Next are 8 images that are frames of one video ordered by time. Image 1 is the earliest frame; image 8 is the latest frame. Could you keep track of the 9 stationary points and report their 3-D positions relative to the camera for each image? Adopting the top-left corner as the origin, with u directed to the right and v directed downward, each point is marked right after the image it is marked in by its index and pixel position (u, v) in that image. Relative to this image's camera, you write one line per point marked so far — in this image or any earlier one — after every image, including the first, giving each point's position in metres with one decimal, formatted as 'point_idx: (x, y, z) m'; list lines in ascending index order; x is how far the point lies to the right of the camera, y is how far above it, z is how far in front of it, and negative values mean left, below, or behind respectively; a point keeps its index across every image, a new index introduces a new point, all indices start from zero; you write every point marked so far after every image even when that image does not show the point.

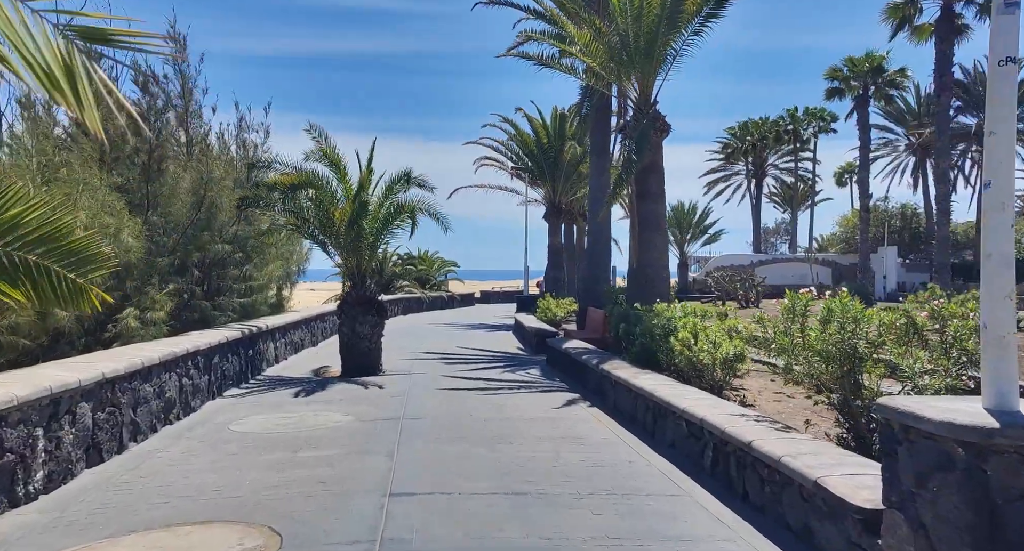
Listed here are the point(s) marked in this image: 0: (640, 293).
0: (+2.5, -0.4, +13.1) m
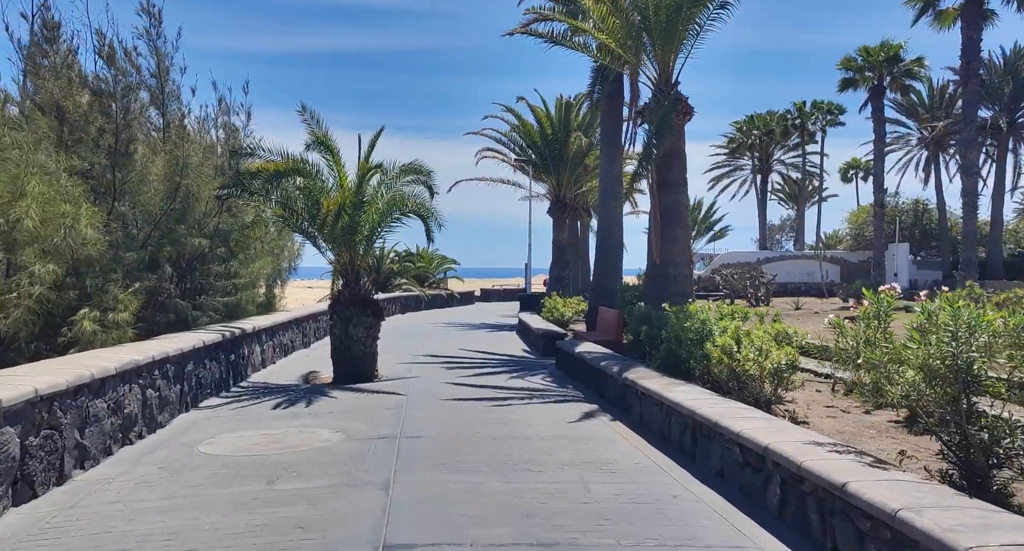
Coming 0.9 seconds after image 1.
0: (+2.7, -0.3, +12.0) m
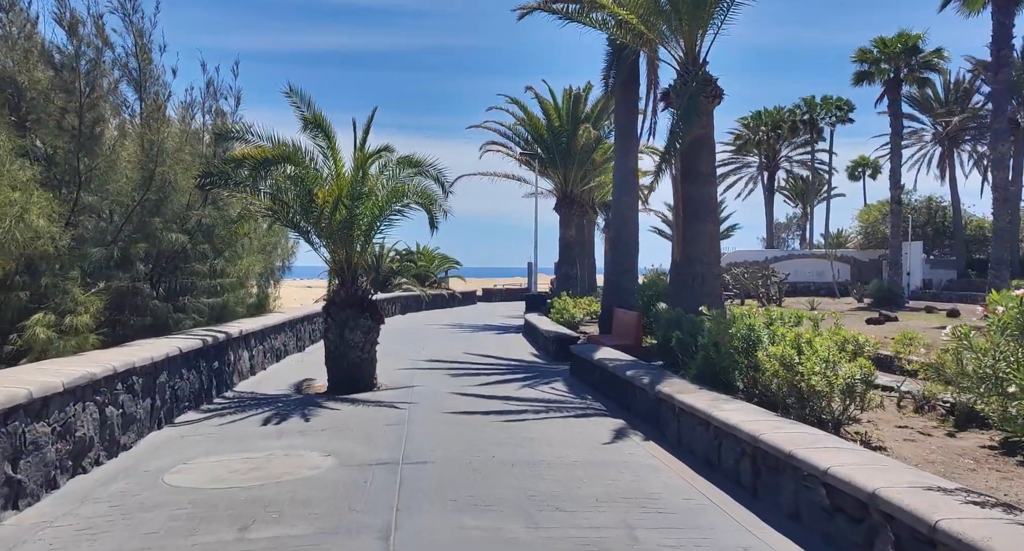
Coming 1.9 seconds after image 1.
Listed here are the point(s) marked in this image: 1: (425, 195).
0: (+2.9, -0.3, +11.0) m
1: (-1.4, +1.4, +11.0) m
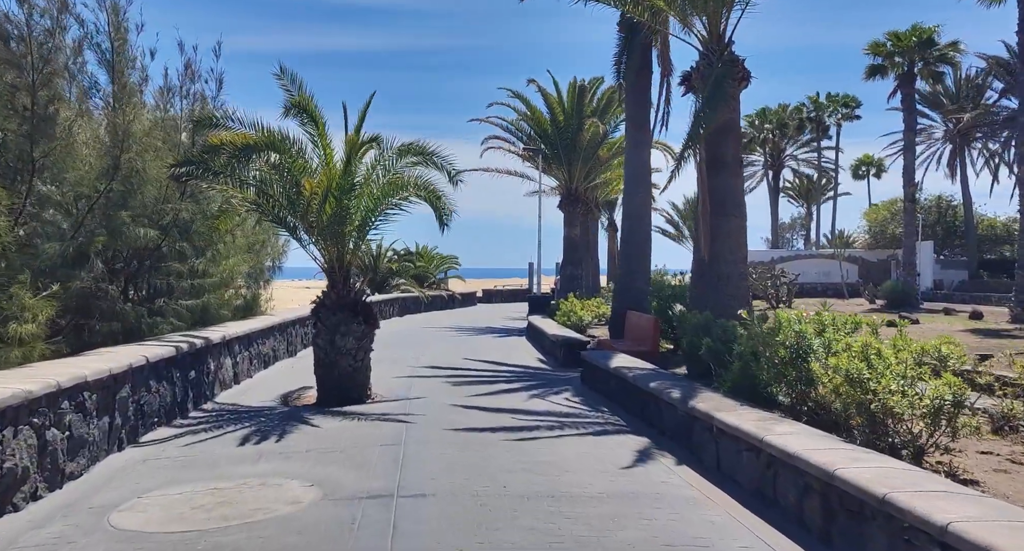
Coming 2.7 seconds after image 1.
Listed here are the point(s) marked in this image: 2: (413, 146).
0: (+3.0, -0.3, +10.0) m
1: (-1.3, +1.4, +10.1) m
2: (-1.5, +2.0, +10.1) m
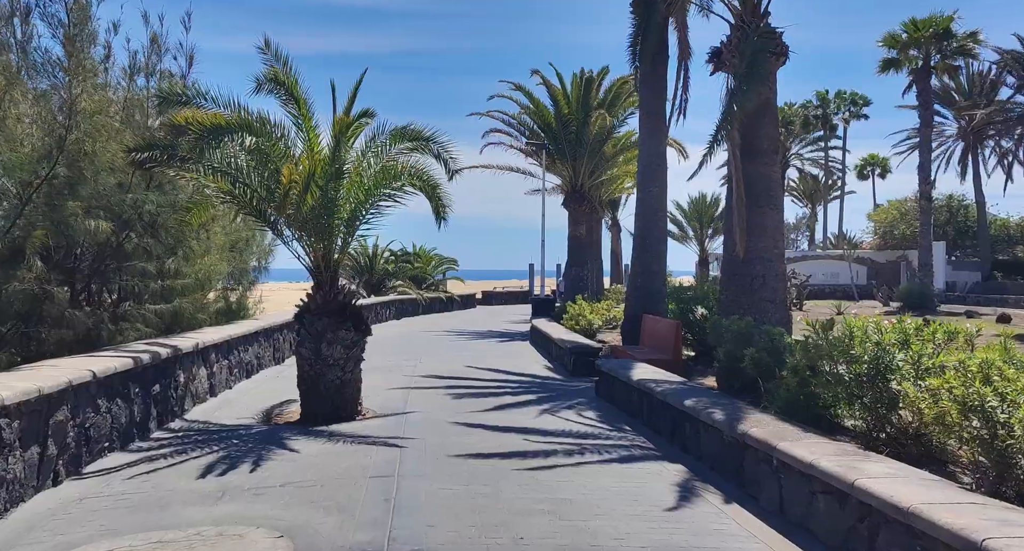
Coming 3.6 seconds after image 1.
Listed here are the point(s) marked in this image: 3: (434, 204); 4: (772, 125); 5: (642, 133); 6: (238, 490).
0: (+3.1, -0.3, +8.9) m
1: (-1.2, +1.4, +8.9) m
2: (-1.4, +2.0, +9.0) m
3: (-1.1, +1.0, +9.1) m
4: (+3.4, +2.0, +8.8) m
5: (+2.7, +3.0, +13.8) m
6: (-2.3, -1.8, +5.6) m
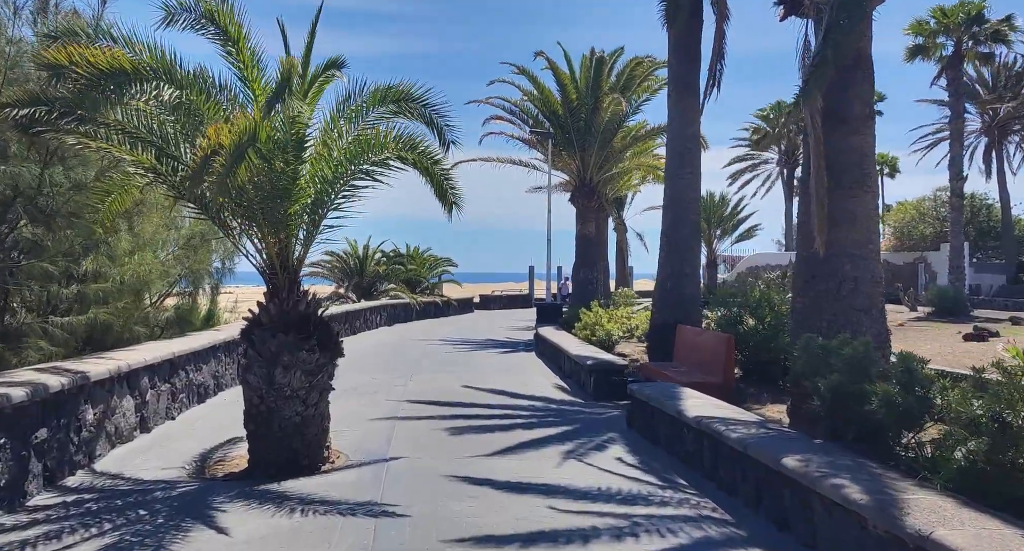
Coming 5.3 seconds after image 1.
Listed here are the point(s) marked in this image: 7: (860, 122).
0: (+3.2, -0.3, +6.8) m
1: (-1.1, +1.3, +6.8) m
2: (-1.3, +1.9, +6.9) m
3: (-0.9, +0.9, +7.0) m
4: (+3.6, +2.0, +6.8) m
5: (+2.8, +2.9, +11.7) m
6: (-2.1, -1.8, +3.5) m
7: (+3.5, +1.6, +6.8) m
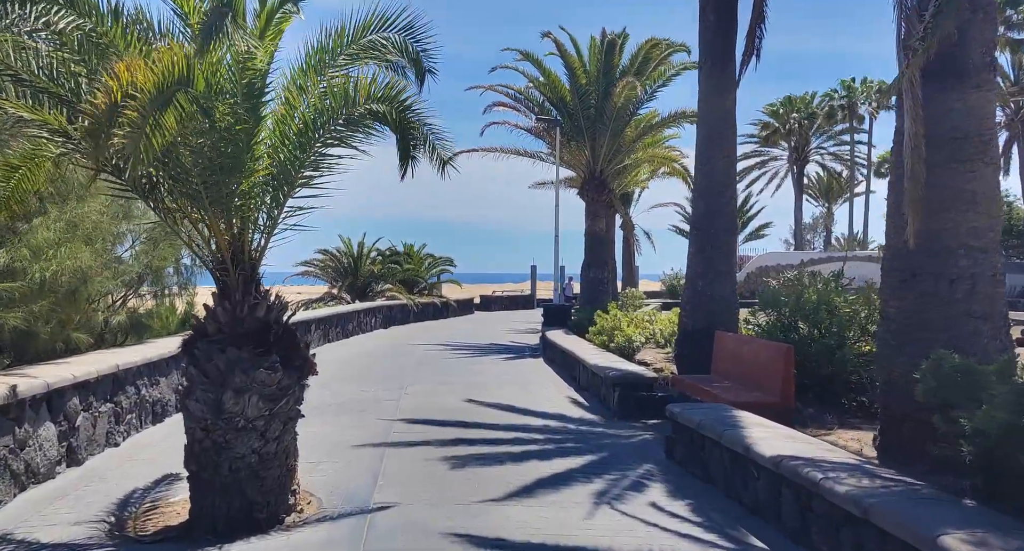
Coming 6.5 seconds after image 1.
0: (+3.4, -0.3, +5.3) m
1: (-0.9, +1.4, +5.3) m
2: (-1.1, +2.0, +5.4) m
3: (-0.8, +1.0, +5.5) m
4: (+3.7, +2.0, +5.3) m
5: (+3.0, +2.9, +10.2) m
6: (-2.0, -1.8, +2.0) m
7: (+3.7, +1.6, +5.3) m
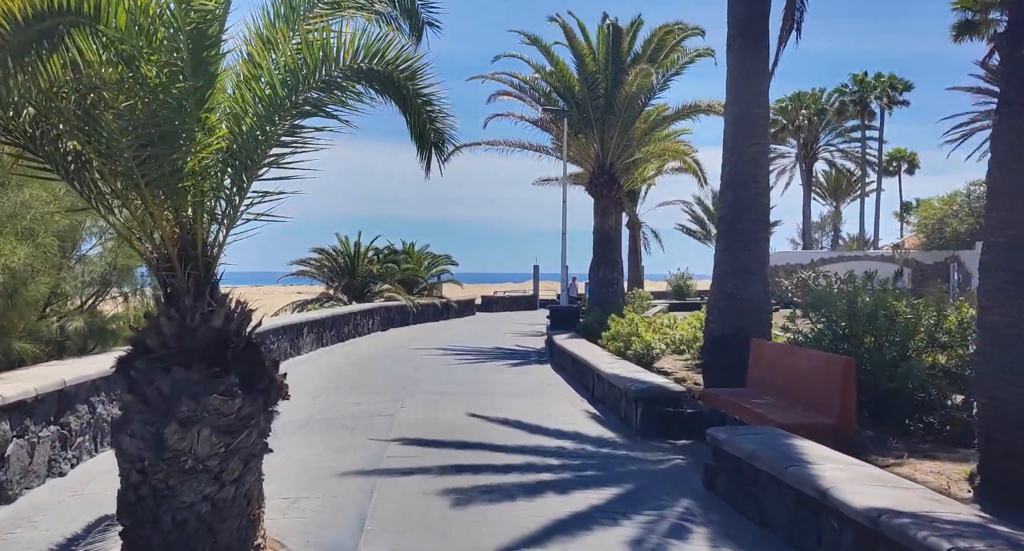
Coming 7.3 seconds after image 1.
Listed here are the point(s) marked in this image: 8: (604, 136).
0: (+3.5, -0.3, +4.3) m
1: (-0.8, +1.4, +4.3) m
2: (-1.0, +1.9, +4.4) m
3: (-0.6, +1.0, +4.4) m
4: (+3.9, +2.0, +4.2) m
5: (+3.1, +2.9, +9.2) m
6: (-1.8, -1.8, +0.9) m
7: (+3.8, +1.6, +4.2) m
8: (+2.5, +3.7, +18.1) m
